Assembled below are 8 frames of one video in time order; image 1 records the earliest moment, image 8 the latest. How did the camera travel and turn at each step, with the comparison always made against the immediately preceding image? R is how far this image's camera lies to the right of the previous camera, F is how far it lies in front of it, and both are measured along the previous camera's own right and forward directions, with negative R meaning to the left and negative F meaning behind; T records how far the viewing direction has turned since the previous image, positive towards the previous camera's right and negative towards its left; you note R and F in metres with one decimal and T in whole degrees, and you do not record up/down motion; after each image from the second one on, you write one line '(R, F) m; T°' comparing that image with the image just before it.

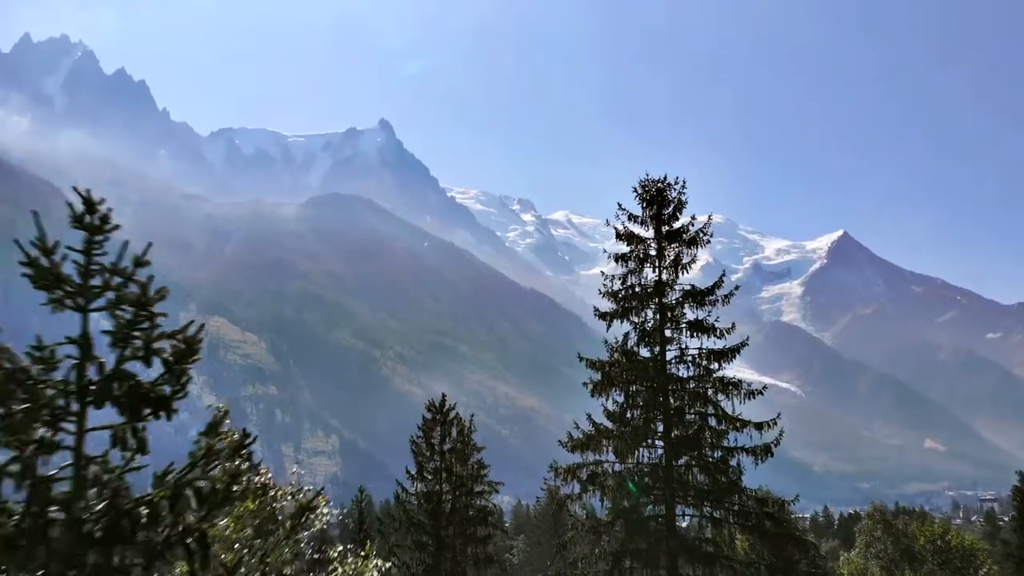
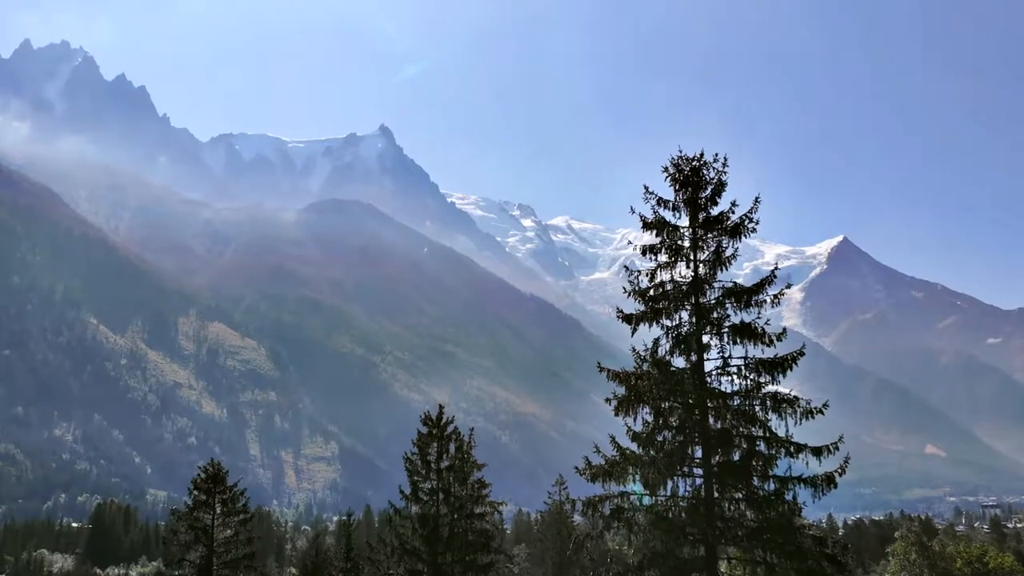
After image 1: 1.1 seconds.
(-0.1, +2.3) m; 0°
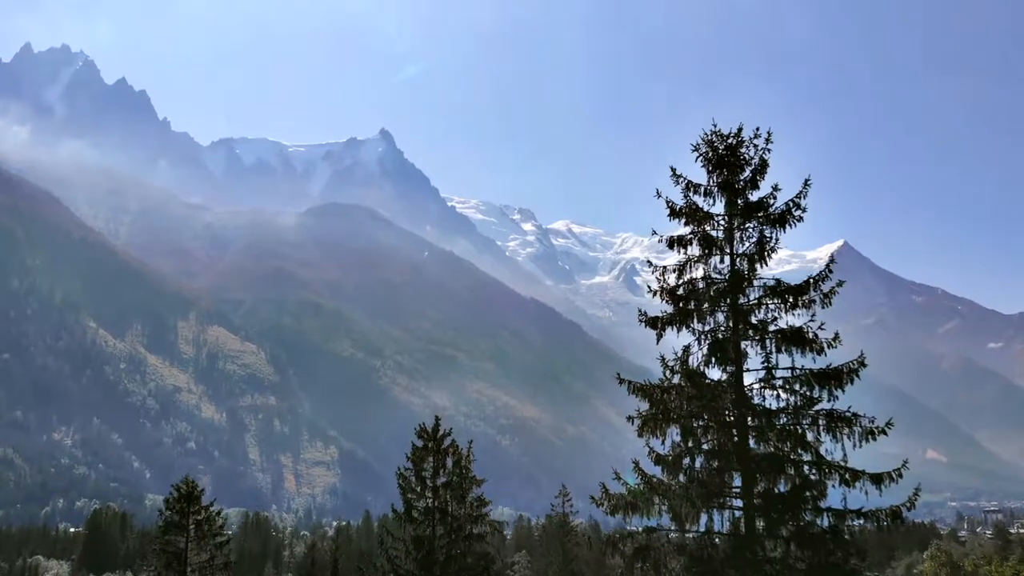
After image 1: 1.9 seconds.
(-0.1, +1.8) m; 0°
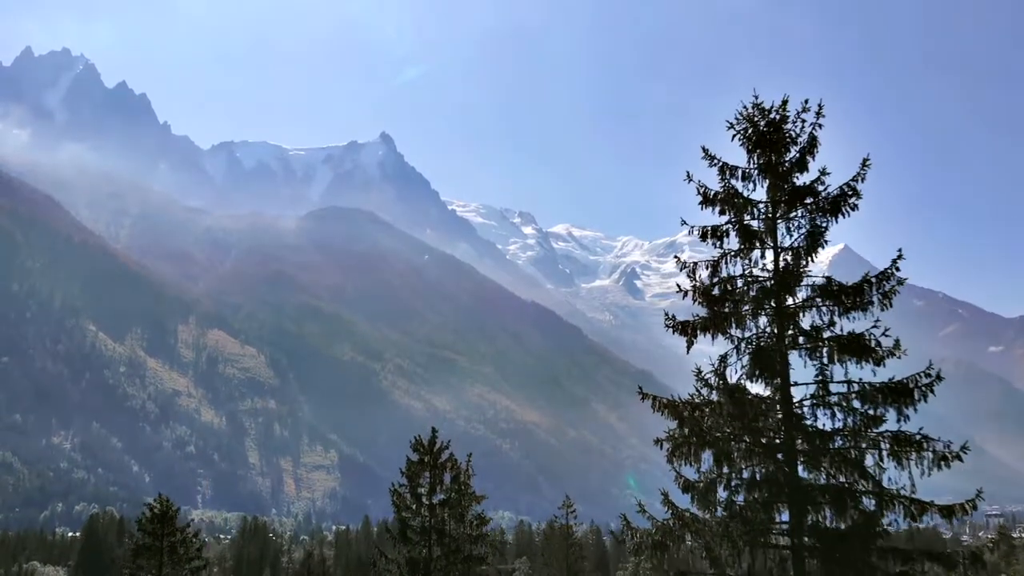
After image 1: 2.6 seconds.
(-0.1, +1.5) m; 0°
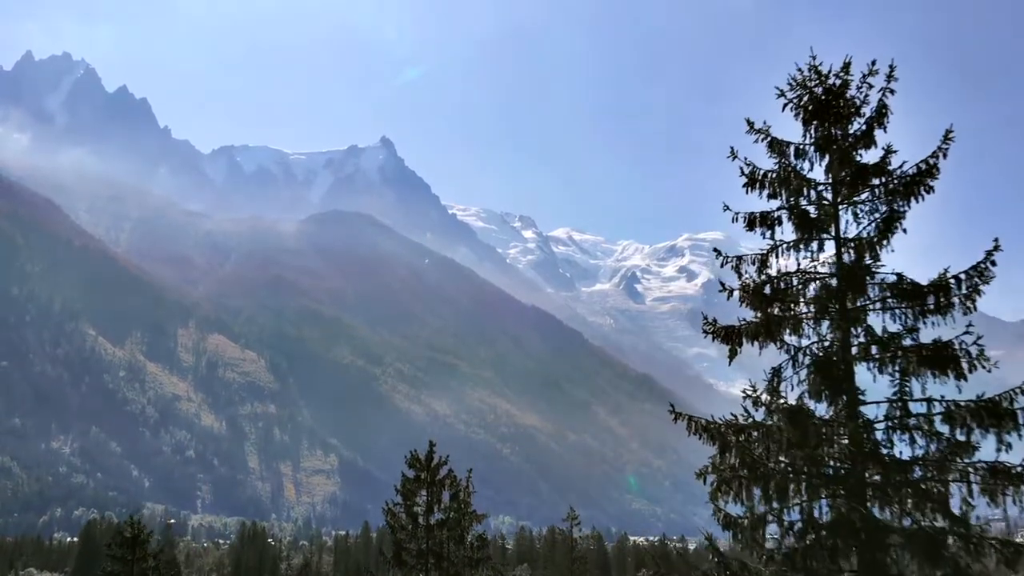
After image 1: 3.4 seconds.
(-0.1, +1.5) m; 0°
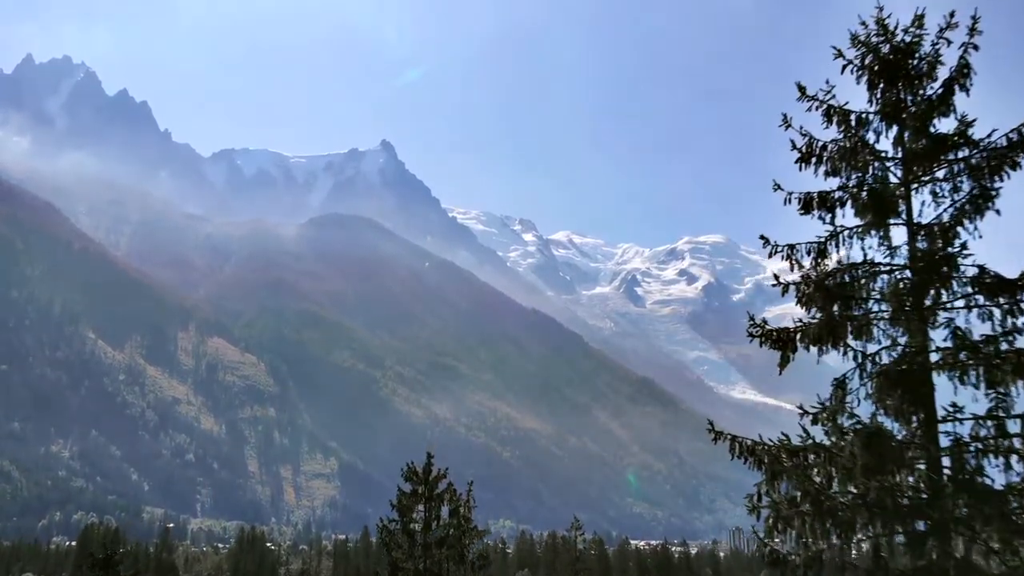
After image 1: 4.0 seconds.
(-0.1, +1.2) m; 0°
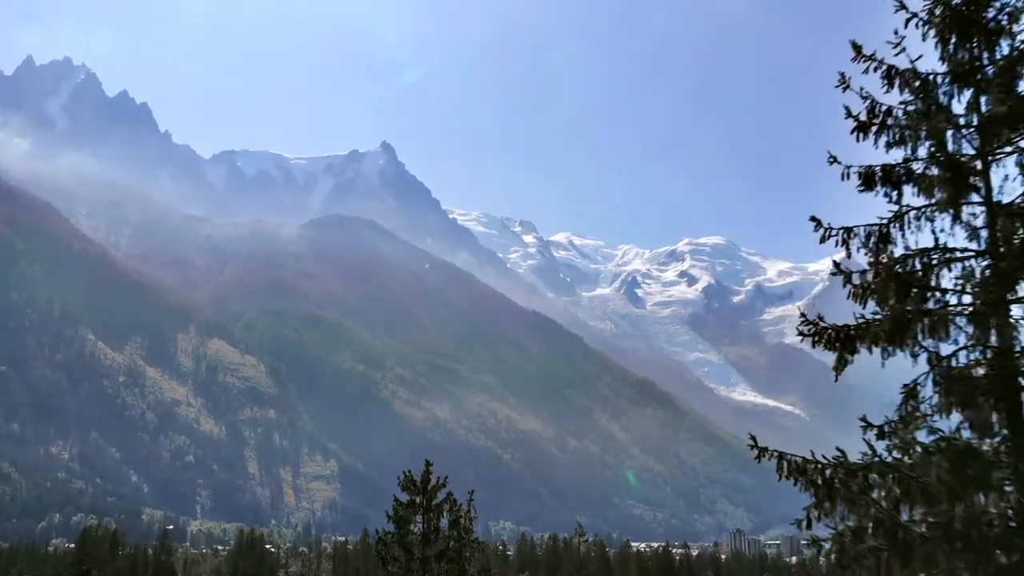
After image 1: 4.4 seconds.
(-0.1, +0.9) m; 0°
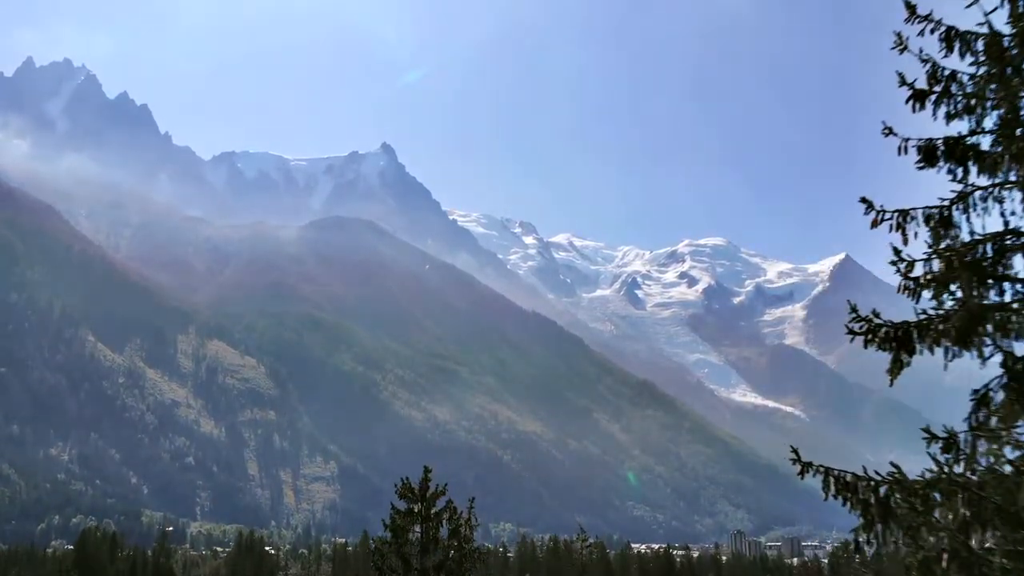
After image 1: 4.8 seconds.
(0.0, +0.7) m; 0°
